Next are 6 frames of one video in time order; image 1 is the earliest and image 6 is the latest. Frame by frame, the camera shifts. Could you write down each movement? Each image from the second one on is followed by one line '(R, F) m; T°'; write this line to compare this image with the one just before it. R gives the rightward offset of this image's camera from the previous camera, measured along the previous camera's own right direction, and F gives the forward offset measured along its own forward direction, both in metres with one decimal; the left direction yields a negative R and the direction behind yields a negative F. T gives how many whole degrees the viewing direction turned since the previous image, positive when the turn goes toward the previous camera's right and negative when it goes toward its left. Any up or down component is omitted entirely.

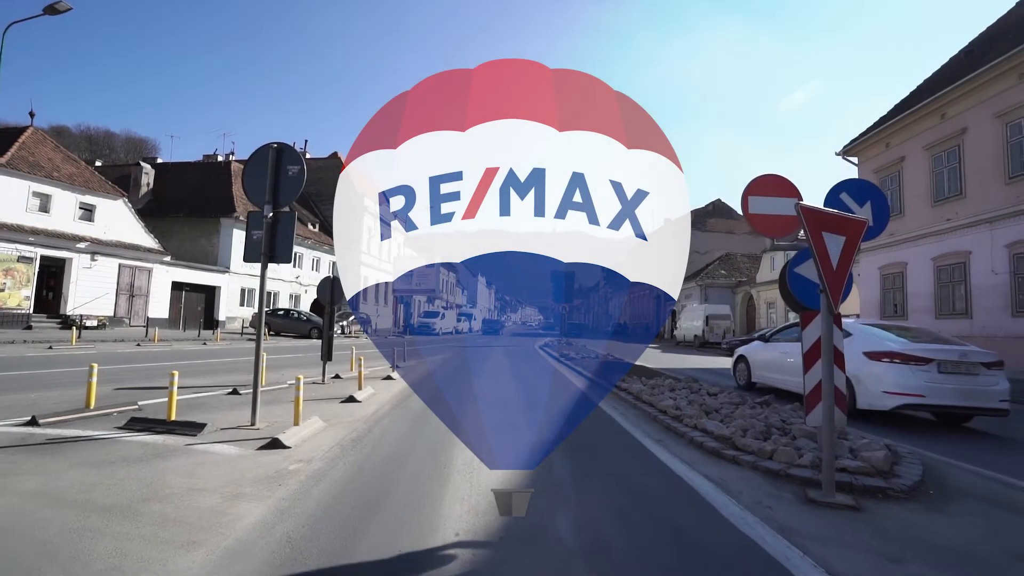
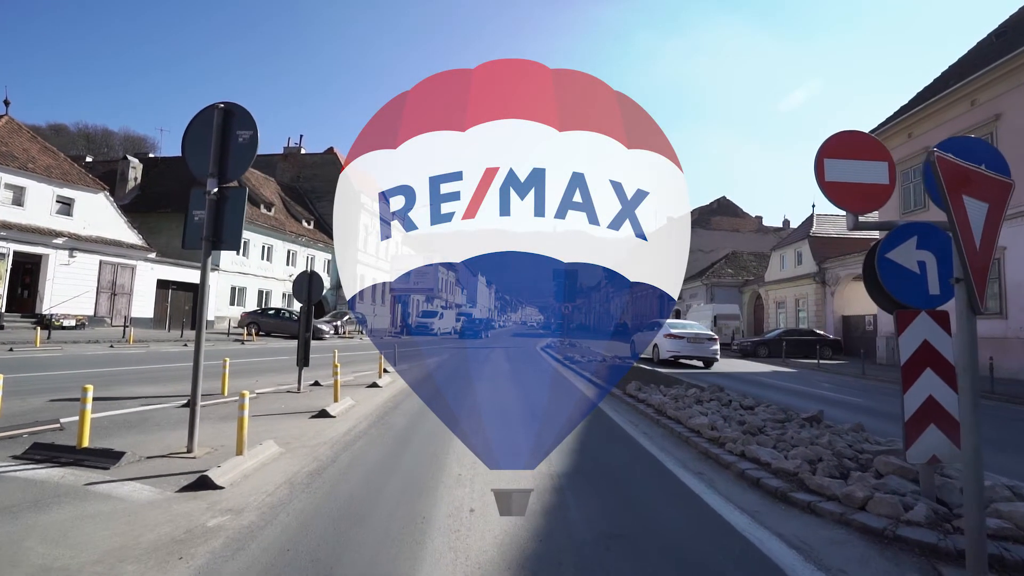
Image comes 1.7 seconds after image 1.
(0.0, +1.3) m; 0°
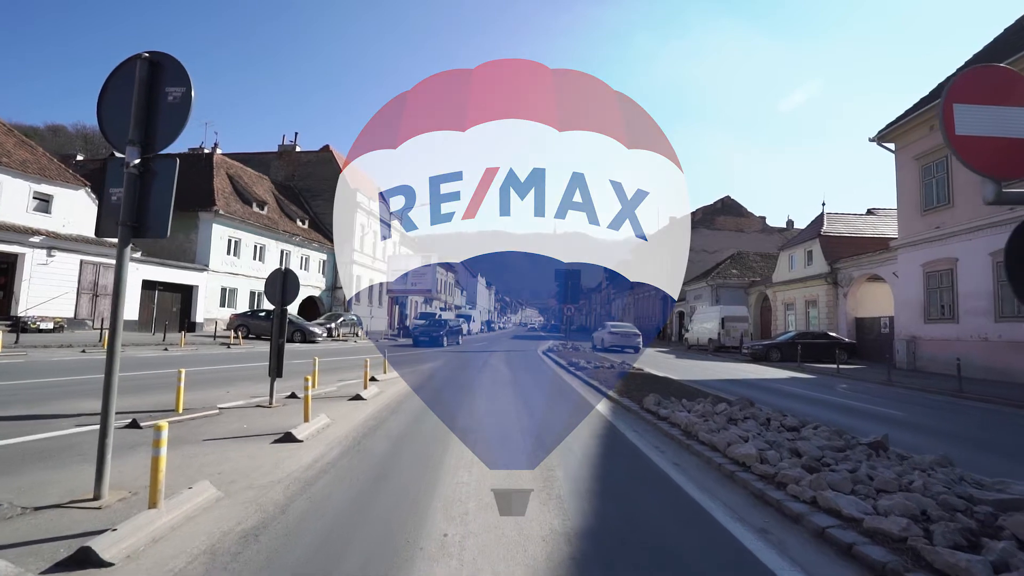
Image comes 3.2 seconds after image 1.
(0.0, +1.2) m; 0°
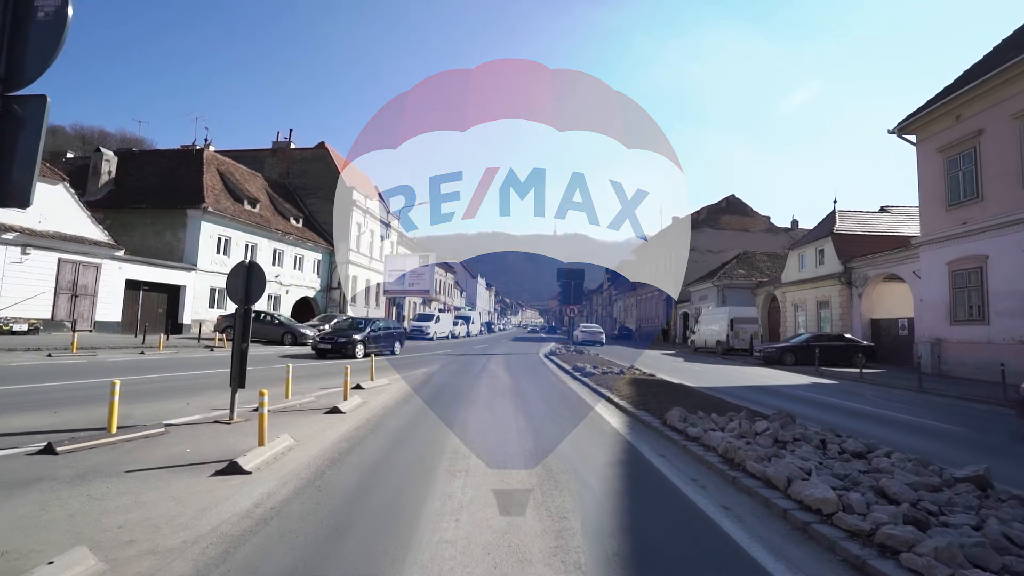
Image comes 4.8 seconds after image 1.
(0.0, +1.3) m; 0°
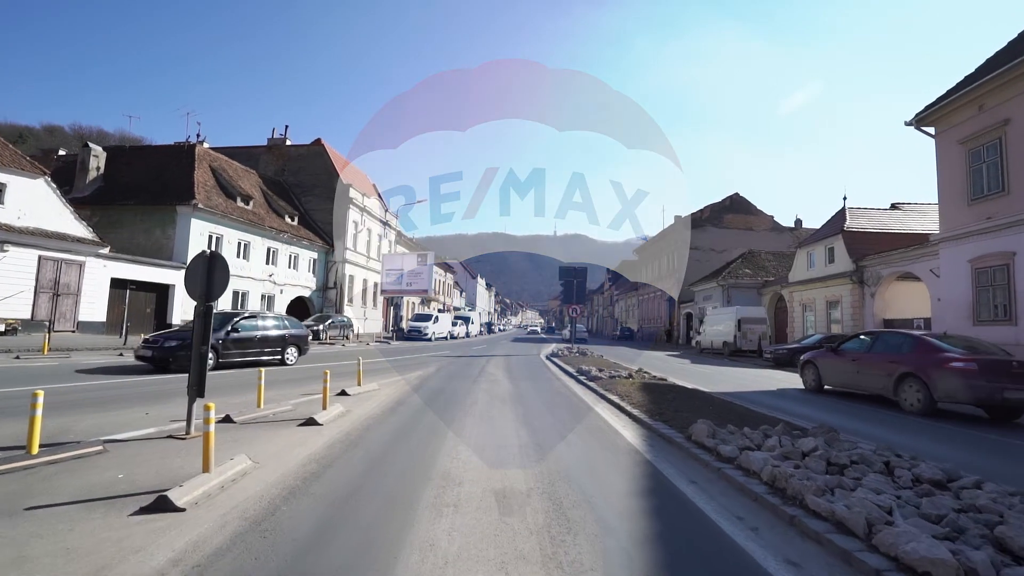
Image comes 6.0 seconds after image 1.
(0.0, +1.0) m; 0°
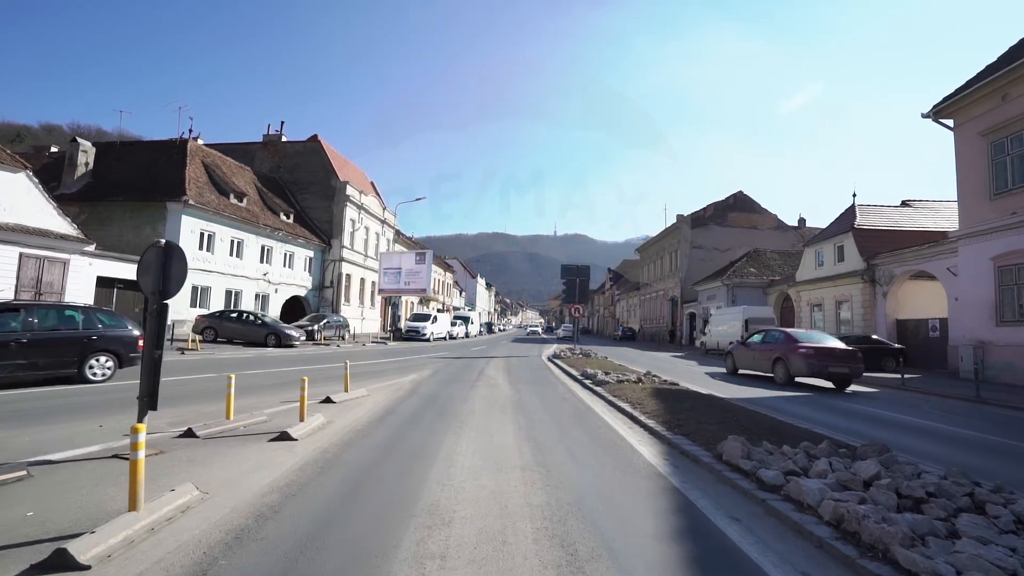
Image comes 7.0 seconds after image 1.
(0.0, +0.9) m; 0°
